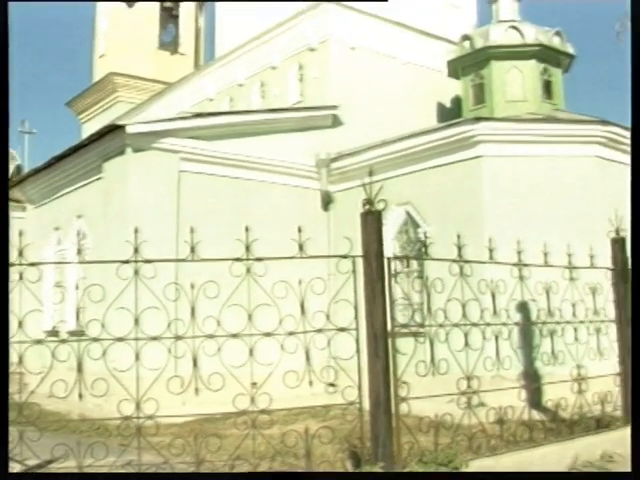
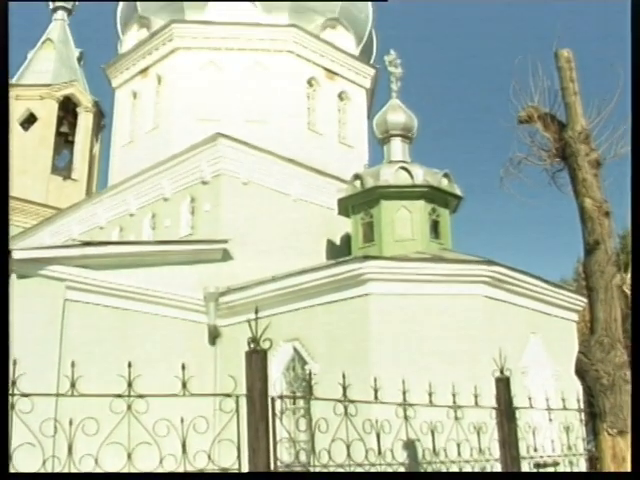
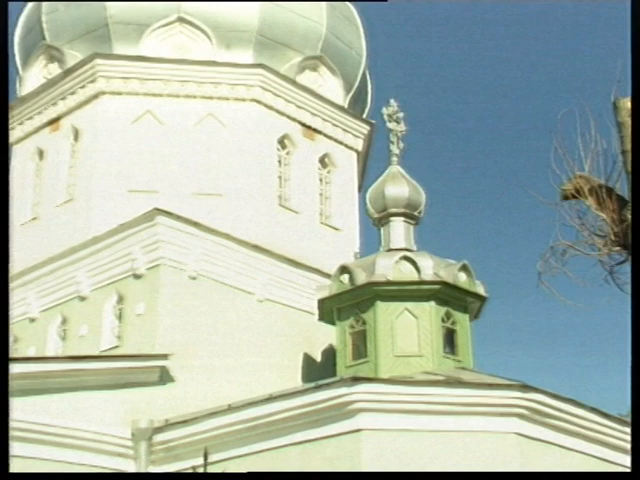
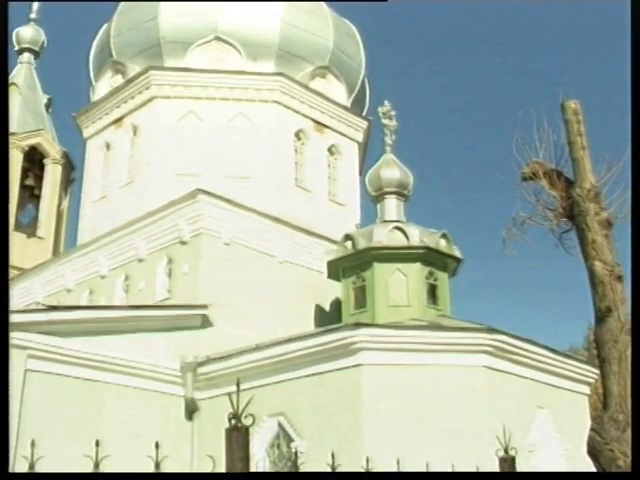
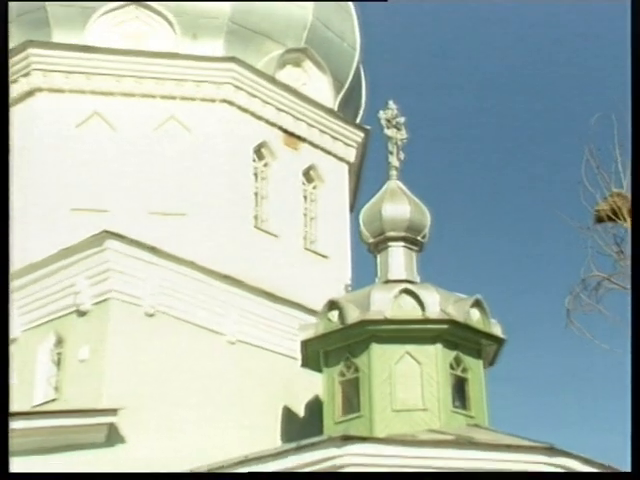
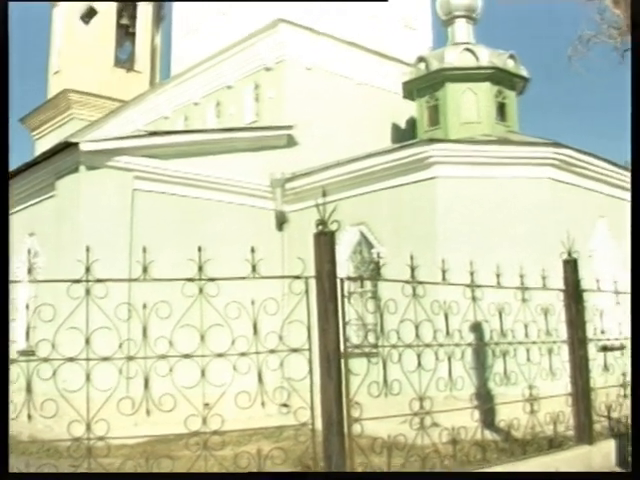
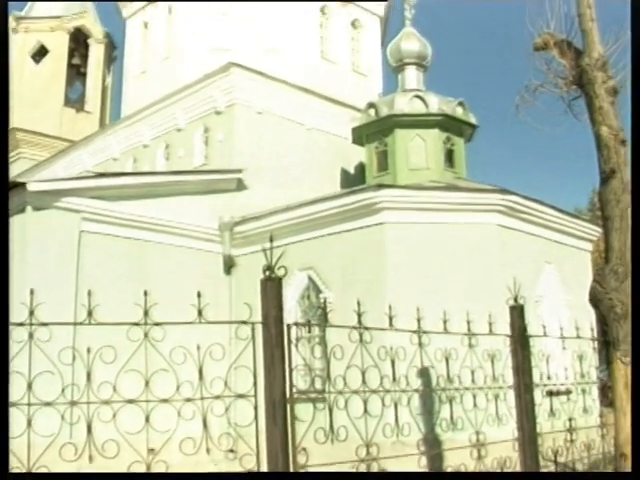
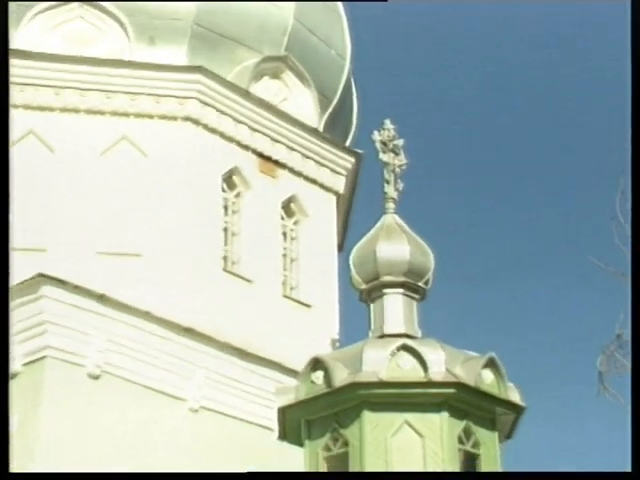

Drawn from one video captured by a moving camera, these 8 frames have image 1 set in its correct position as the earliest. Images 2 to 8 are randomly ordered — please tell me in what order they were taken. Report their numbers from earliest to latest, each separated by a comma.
6, 7, 2, 4, 3, 5, 8
